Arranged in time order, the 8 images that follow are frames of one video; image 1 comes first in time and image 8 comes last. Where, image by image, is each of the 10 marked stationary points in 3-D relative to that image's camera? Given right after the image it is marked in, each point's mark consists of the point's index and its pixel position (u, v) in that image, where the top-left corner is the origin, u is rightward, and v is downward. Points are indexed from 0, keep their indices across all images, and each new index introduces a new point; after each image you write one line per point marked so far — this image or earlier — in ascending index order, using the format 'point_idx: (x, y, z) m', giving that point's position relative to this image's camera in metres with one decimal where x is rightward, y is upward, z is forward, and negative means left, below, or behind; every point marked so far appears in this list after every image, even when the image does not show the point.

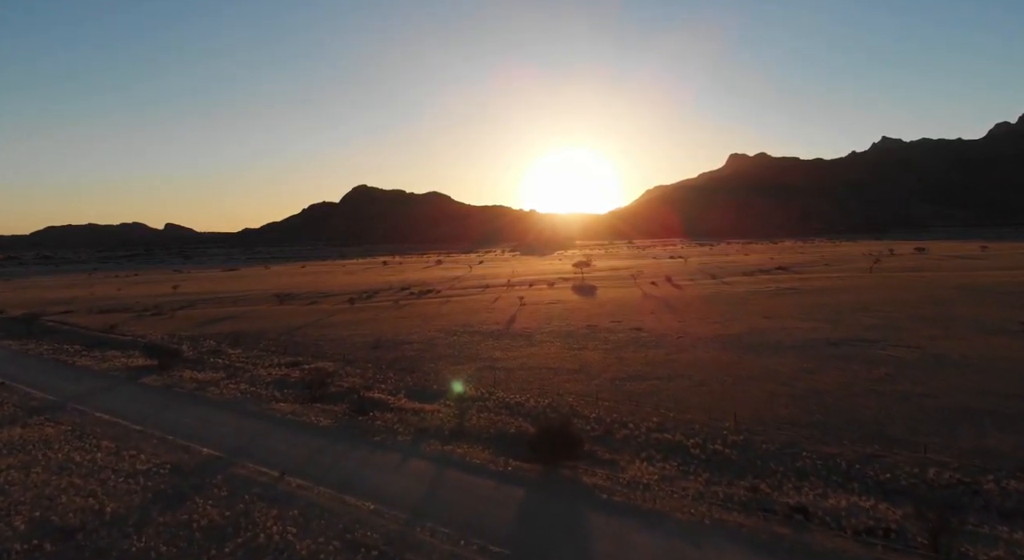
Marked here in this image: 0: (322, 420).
0: (-5.2, -3.9, +15.2) m
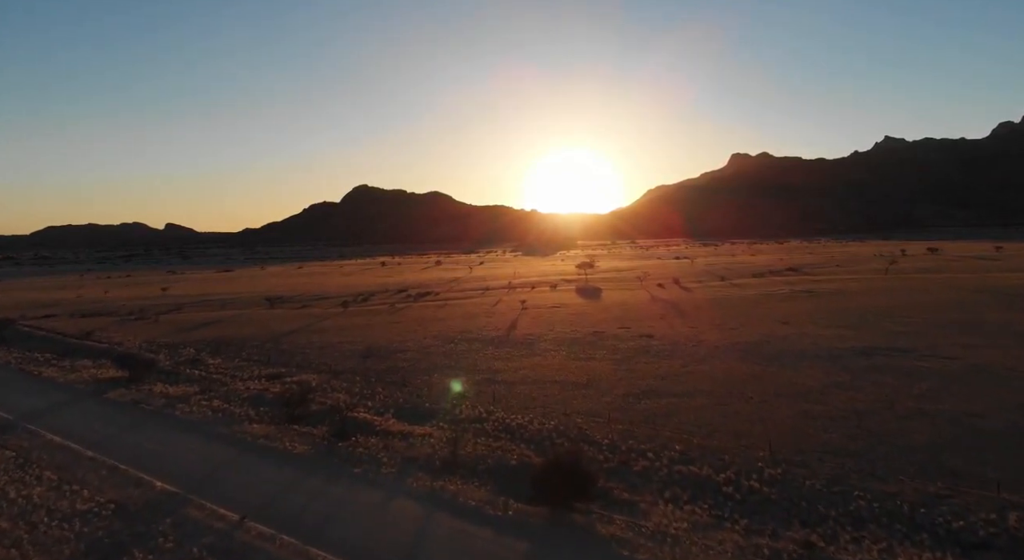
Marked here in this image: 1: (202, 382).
0: (-5.2, -4.0, +13.4) m
1: (-11.0, -3.7, +19.6) m
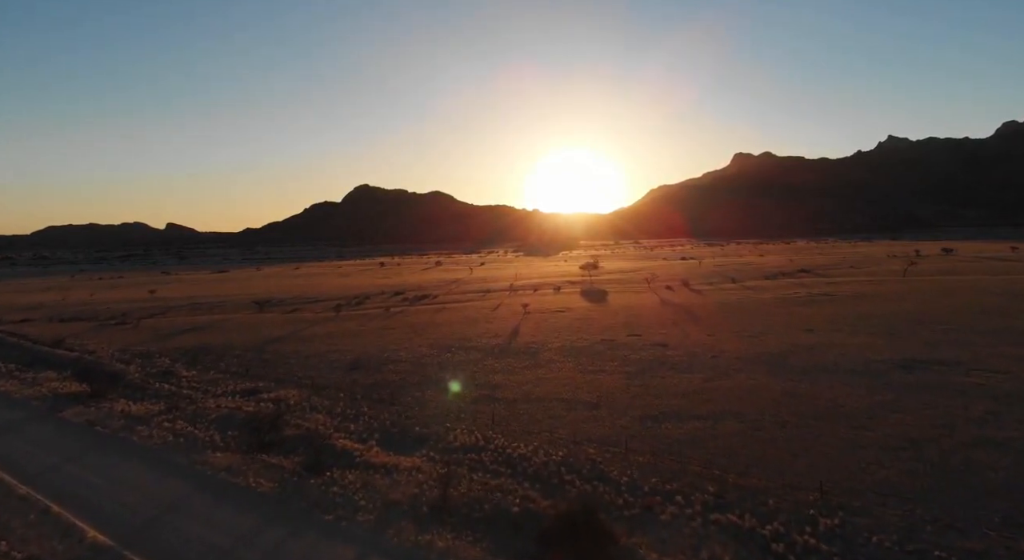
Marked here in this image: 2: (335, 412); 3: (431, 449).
0: (-5.1, -4.2, +11.5) m
1: (-10.9, -3.8, +17.7) m
2: (-5.0, -3.7, +15.7) m
3: (-1.9, -3.9, +12.9) m
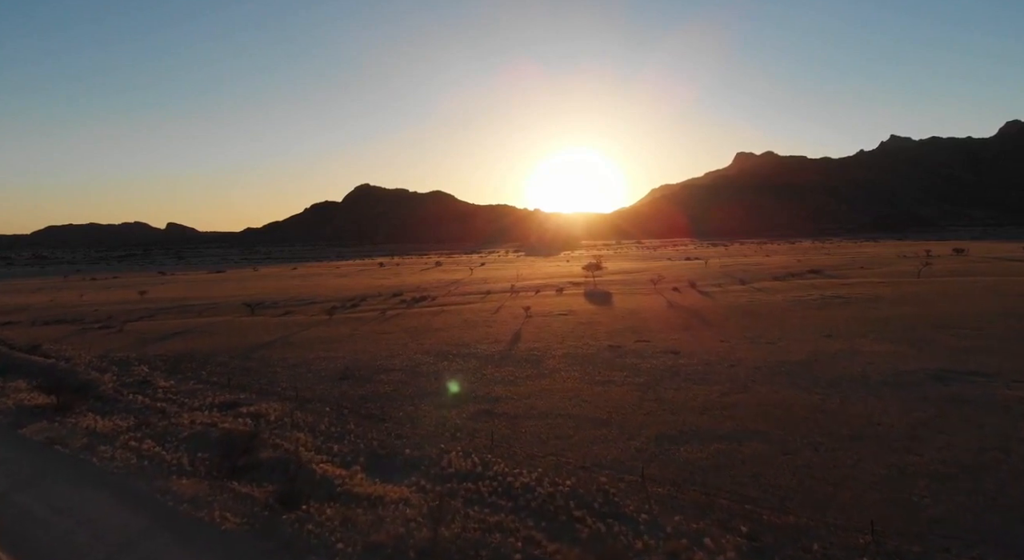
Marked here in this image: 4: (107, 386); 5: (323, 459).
0: (-5.1, -4.3, +10.0) m
1: (-10.9, -3.9, +16.2) m
2: (-4.9, -3.8, +14.3) m
3: (-1.8, -4.0, +11.4) m
4: (-14.0, -3.7, +19.2) m
5: (-4.2, -4.0, +12.5) m
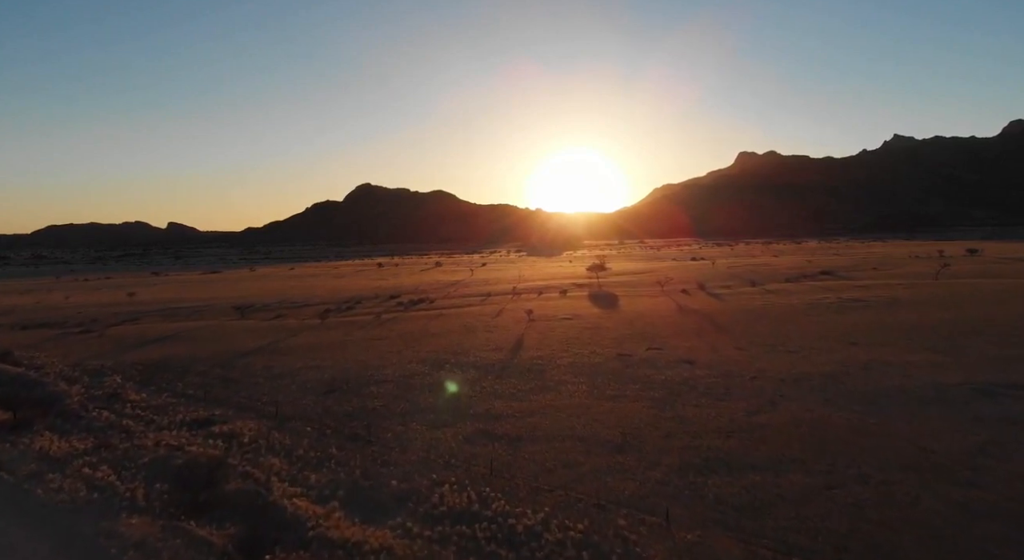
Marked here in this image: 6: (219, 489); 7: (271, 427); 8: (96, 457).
0: (-5.1, -4.4, +8.5) m
1: (-10.8, -4.1, +14.7) m
2: (-4.9, -4.0, +12.7) m
3: (-1.8, -4.2, +9.8) m
4: (-13.9, -3.8, +17.6) m
5: (-4.2, -4.1, +10.9) m
6: (-5.9, -4.1, +11.1) m
7: (-6.3, -3.8, +14.6) m
8: (-9.9, -4.2, +13.3) m
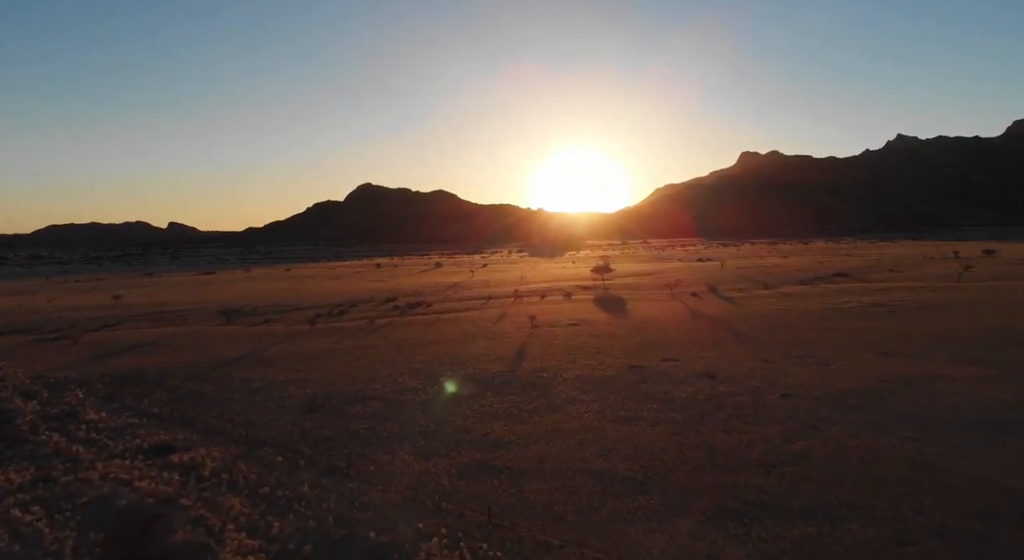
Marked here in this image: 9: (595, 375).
0: (-5.0, -4.6, +6.6) m
1: (-10.8, -4.2, +12.8) m
2: (-4.9, -4.1, +10.8) m
3: (-1.8, -4.3, +8.0) m
4: (-13.9, -4.0, +15.8) m
5: (-4.2, -4.3, +9.0) m
6: (-5.8, -4.3, +9.2) m
7: (-6.3, -4.0, +12.7) m
8: (-9.9, -4.3, +11.4) m
9: (+2.8, -3.2, +18.3) m
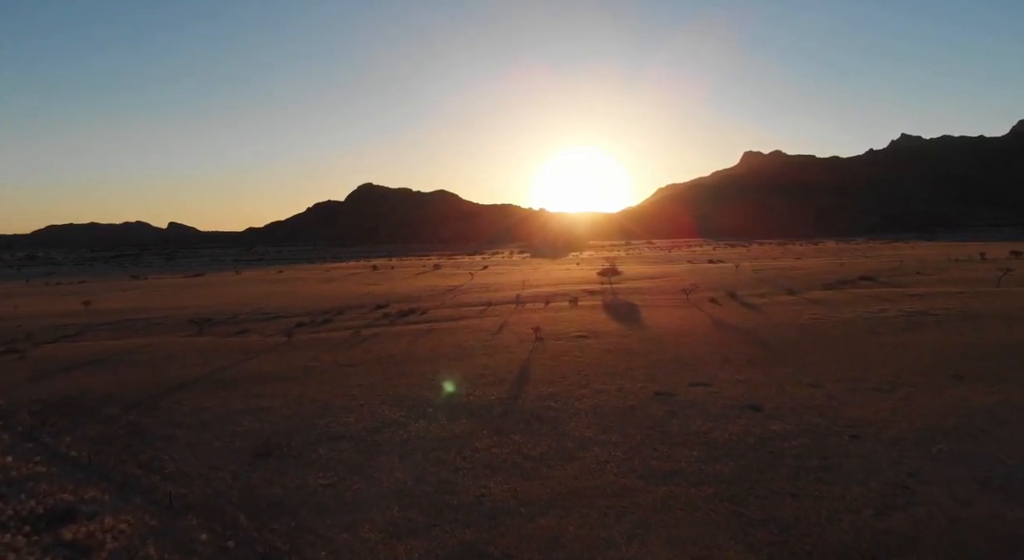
0: (-5.0, -4.9, +3.5) m
1: (-10.7, -4.5, +9.7) m
2: (-4.8, -4.4, +7.7) m
3: (-1.7, -4.6, +4.9) m
4: (-13.8, -4.2, +12.7) m
5: (-4.1, -4.6, +5.9) m
6: (-5.8, -4.6, +6.1) m
7: (-6.2, -4.3, +9.6) m
8: (-9.9, -4.6, +8.3) m
9: (+2.8, -3.5, +15.2) m
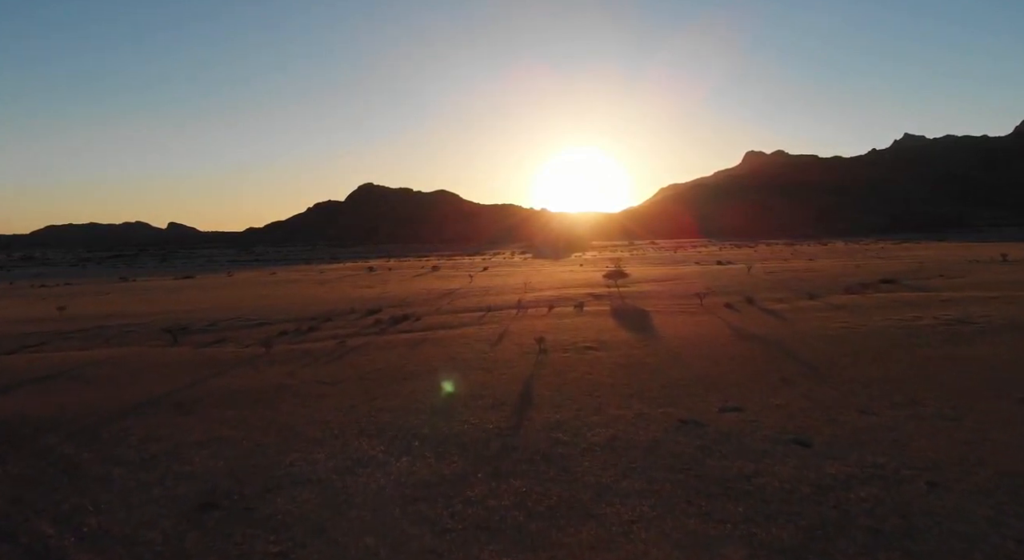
0: (-5.0, -5.1, +1.2) m
1: (-10.7, -4.7, +7.4) m
2: (-4.8, -4.7, +5.4) m
3: (-1.7, -4.8, +2.5) m
4: (-13.8, -4.5, +10.4) m
5: (-4.1, -4.8, +3.6) m
6: (-5.8, -4.8, +3.8) m
7: (-6.2, -4.5, +7.3) m
8: (-9.9, -4.8, +6.0) m
9: (+2.8, -3.7, +12.8) m
